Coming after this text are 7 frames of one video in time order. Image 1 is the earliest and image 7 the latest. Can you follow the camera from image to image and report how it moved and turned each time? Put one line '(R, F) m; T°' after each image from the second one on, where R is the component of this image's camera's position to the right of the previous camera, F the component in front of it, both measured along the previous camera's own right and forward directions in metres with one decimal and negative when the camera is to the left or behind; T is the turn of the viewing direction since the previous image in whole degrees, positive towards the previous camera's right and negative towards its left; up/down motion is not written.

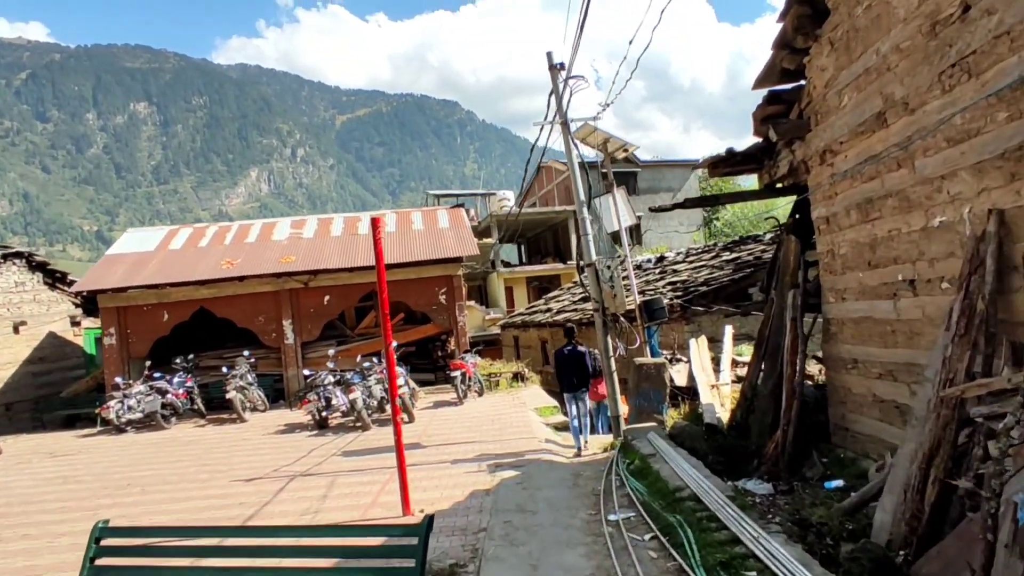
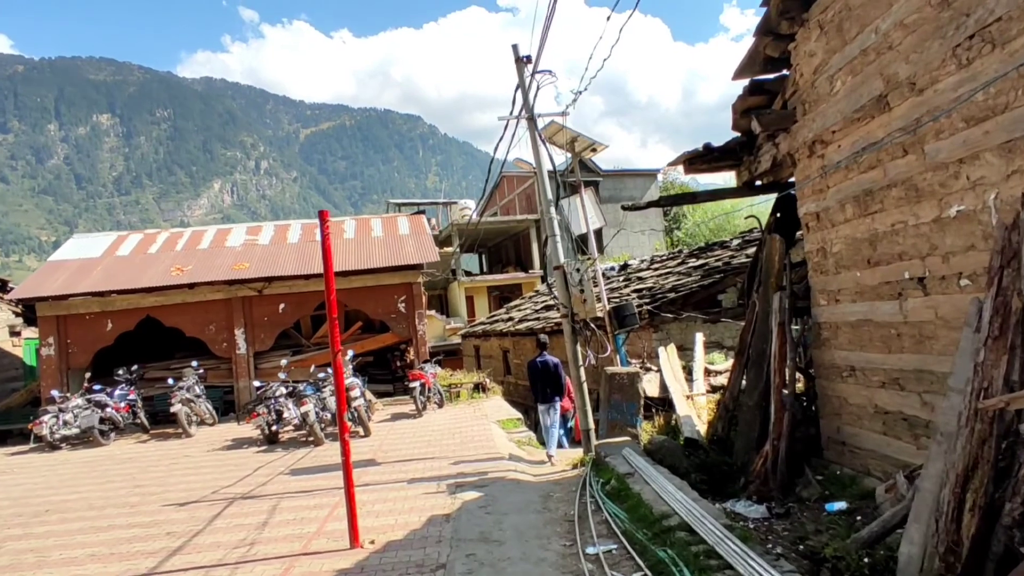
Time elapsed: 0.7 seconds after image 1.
(0.0, +0.6) m; +3°
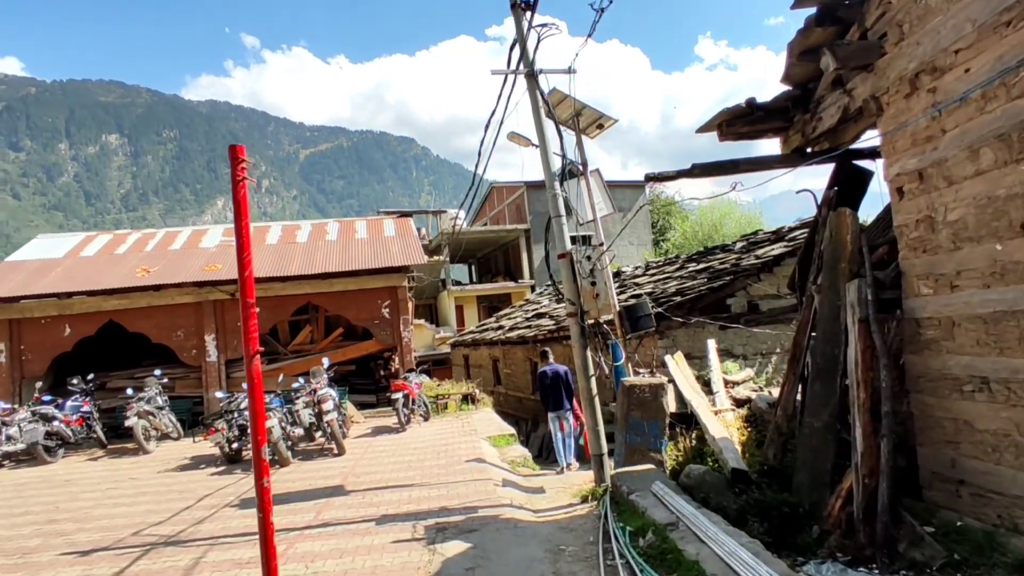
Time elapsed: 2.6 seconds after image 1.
(0.0, +1.4) m; +1°
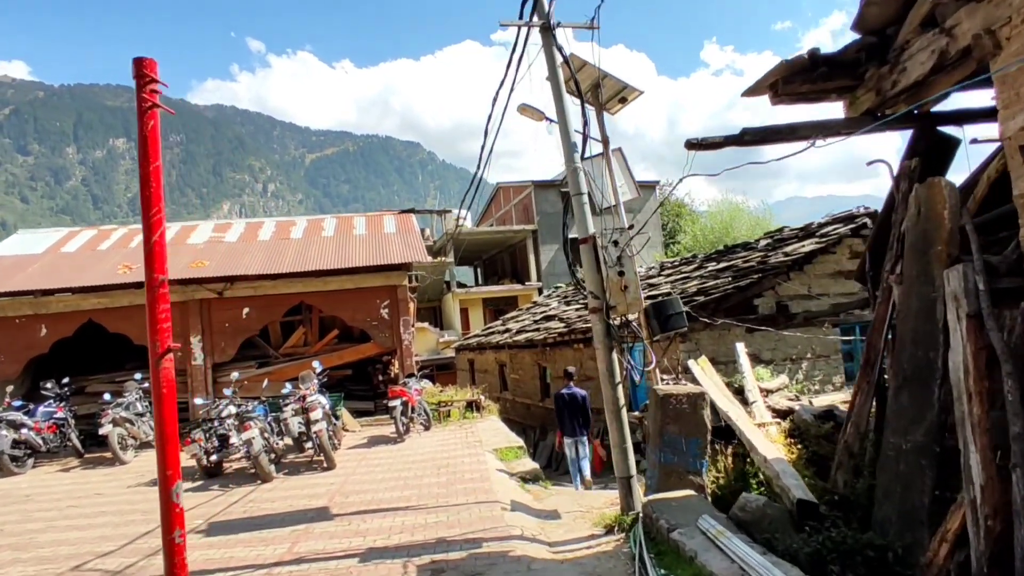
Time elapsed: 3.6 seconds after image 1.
(-0.1, +1.0) m; 0°
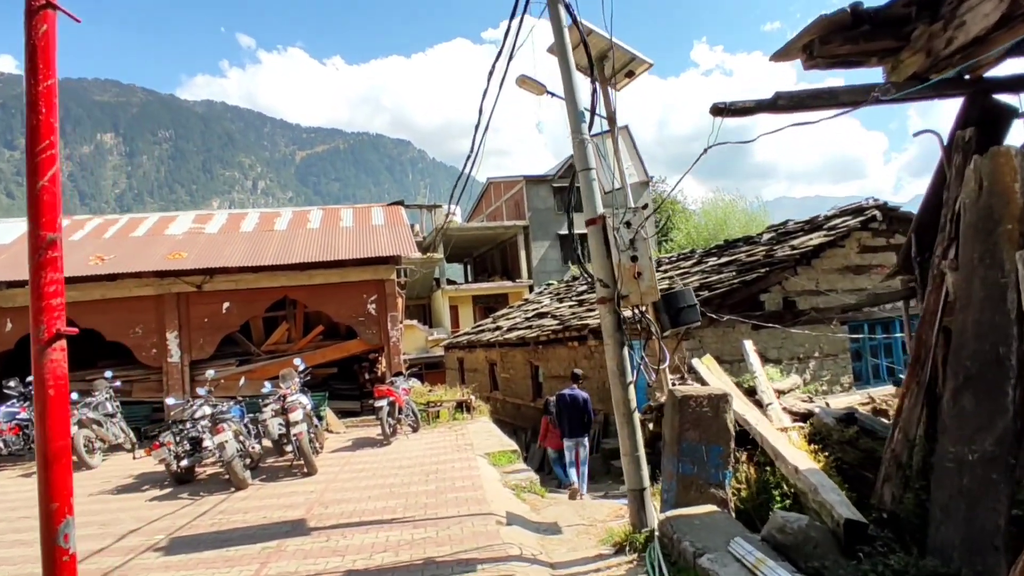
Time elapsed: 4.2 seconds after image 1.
(-0.1, +0.6) m; +1°
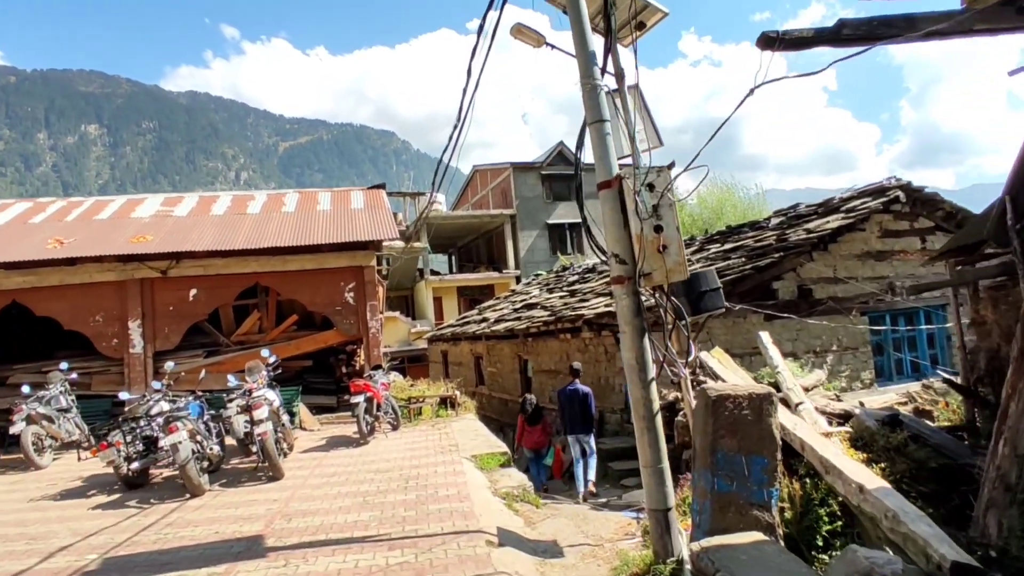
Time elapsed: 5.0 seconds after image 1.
(-0.1, +0.9) m; +1°
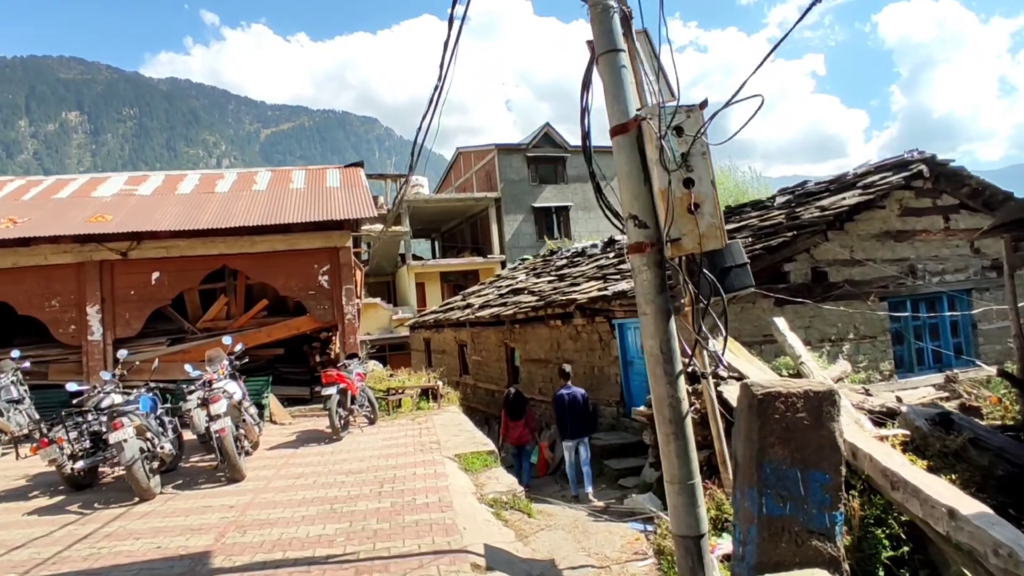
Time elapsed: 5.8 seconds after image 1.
(0.0, +0.8) m; +1°
